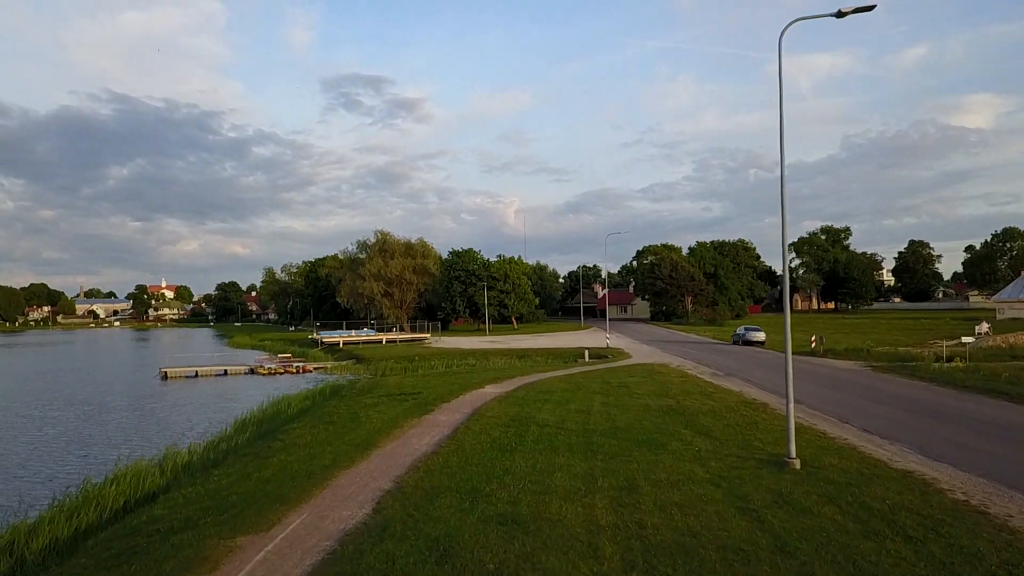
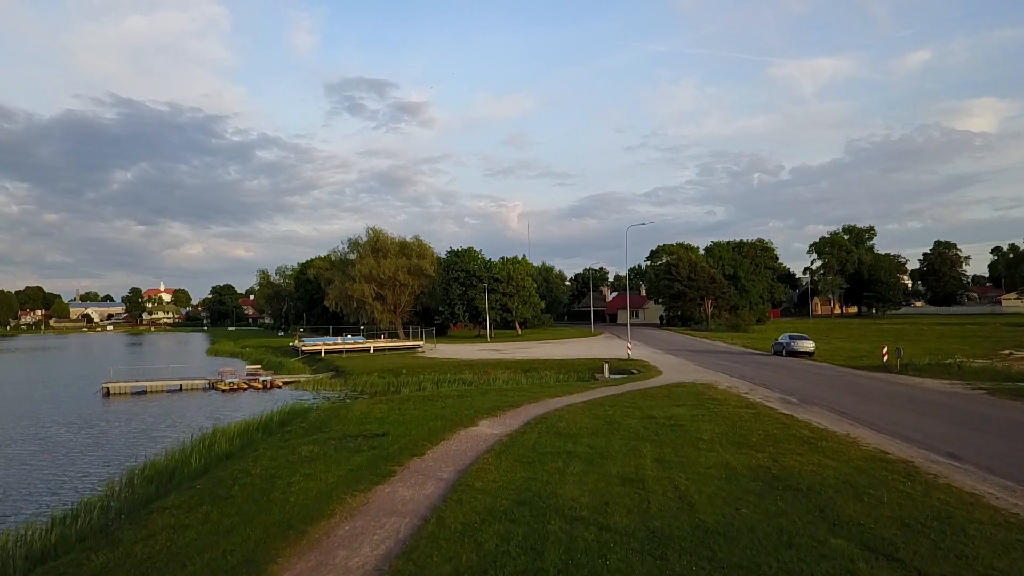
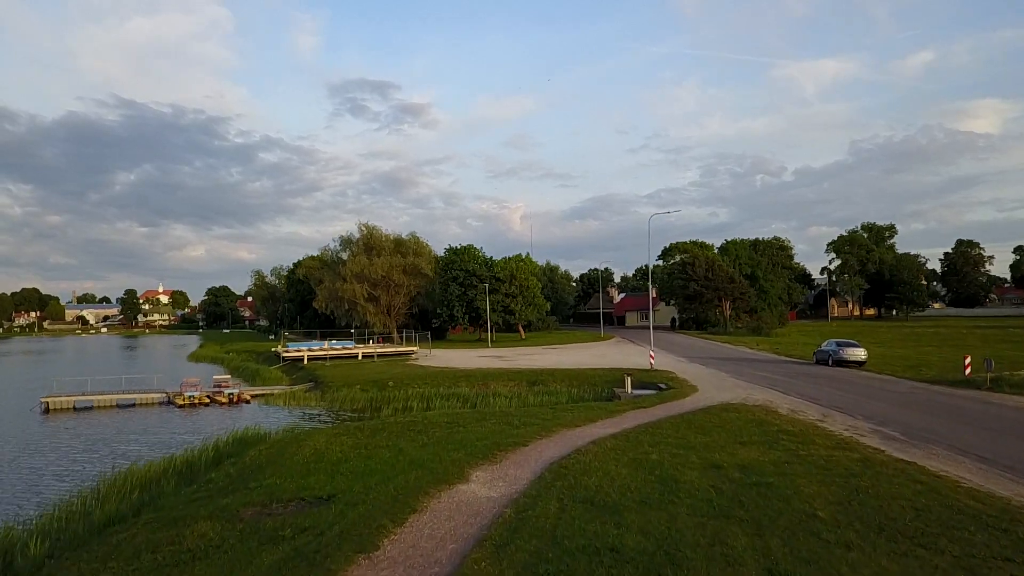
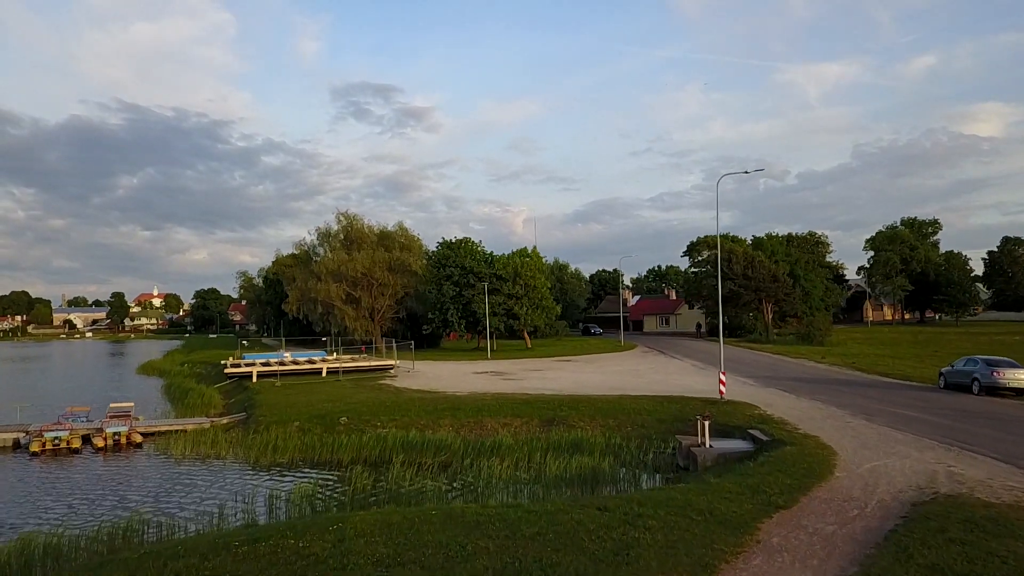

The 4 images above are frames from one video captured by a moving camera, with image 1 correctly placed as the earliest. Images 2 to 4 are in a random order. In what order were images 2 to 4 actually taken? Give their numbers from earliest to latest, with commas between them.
2, 3, 4
